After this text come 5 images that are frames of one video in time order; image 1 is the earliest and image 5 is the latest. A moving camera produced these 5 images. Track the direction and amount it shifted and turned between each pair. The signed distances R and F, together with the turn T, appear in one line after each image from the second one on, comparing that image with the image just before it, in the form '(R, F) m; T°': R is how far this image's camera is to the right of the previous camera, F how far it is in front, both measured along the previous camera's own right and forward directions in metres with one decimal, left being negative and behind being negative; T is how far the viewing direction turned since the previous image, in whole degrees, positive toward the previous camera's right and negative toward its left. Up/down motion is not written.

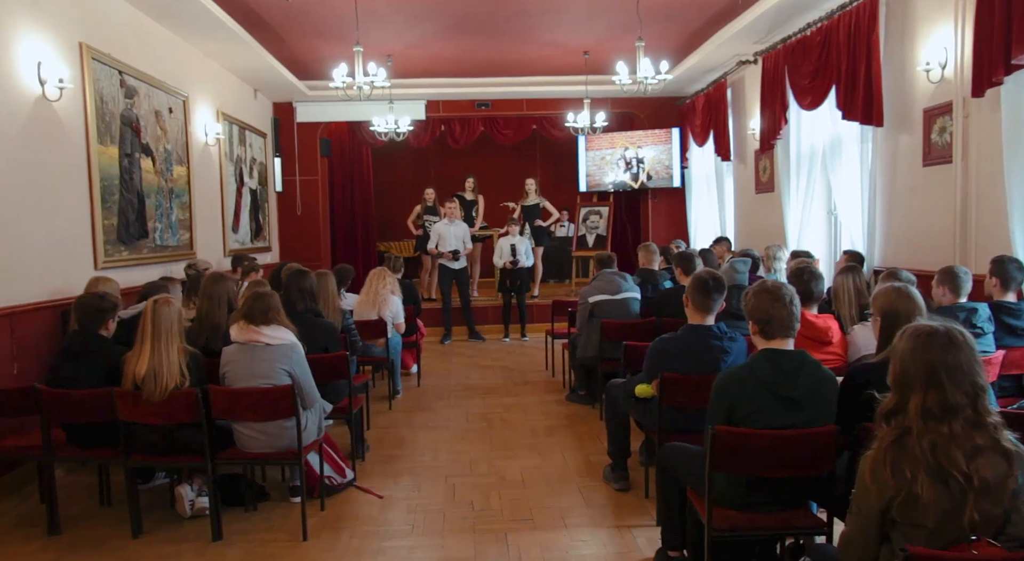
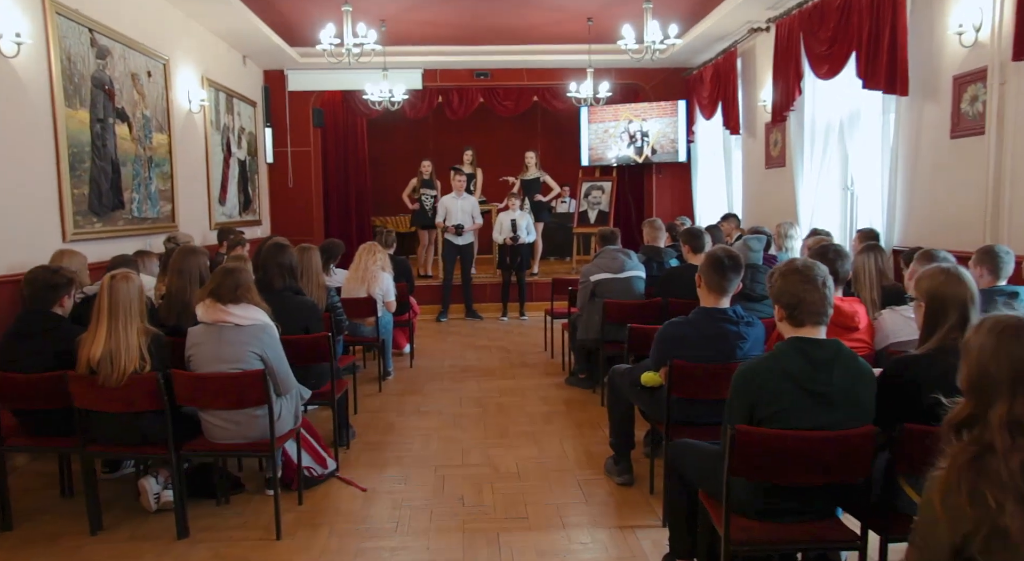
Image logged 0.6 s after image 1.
(0.0, +0.3) m; 0°
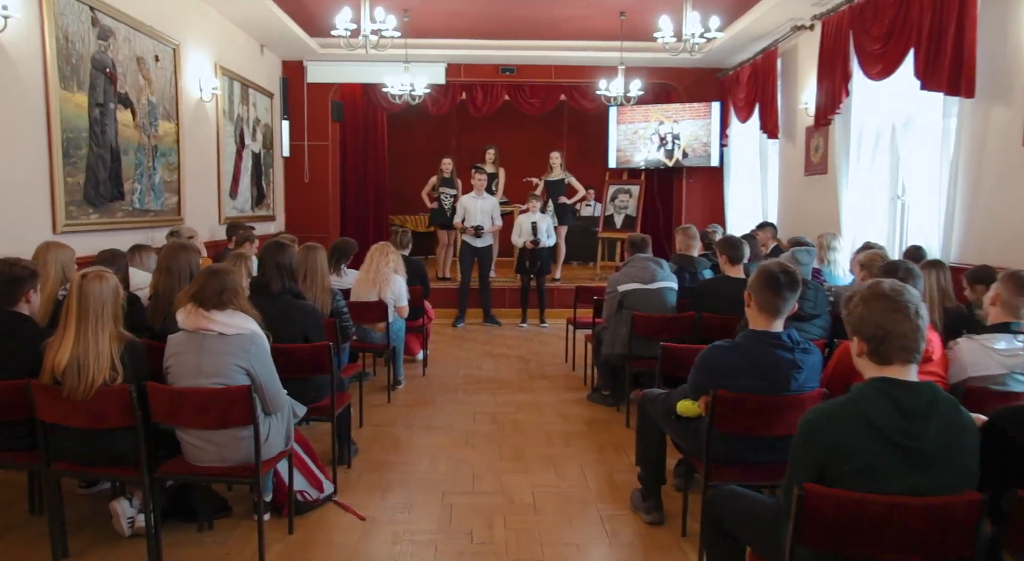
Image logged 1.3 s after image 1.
(0.0, +0.4) m; -2°
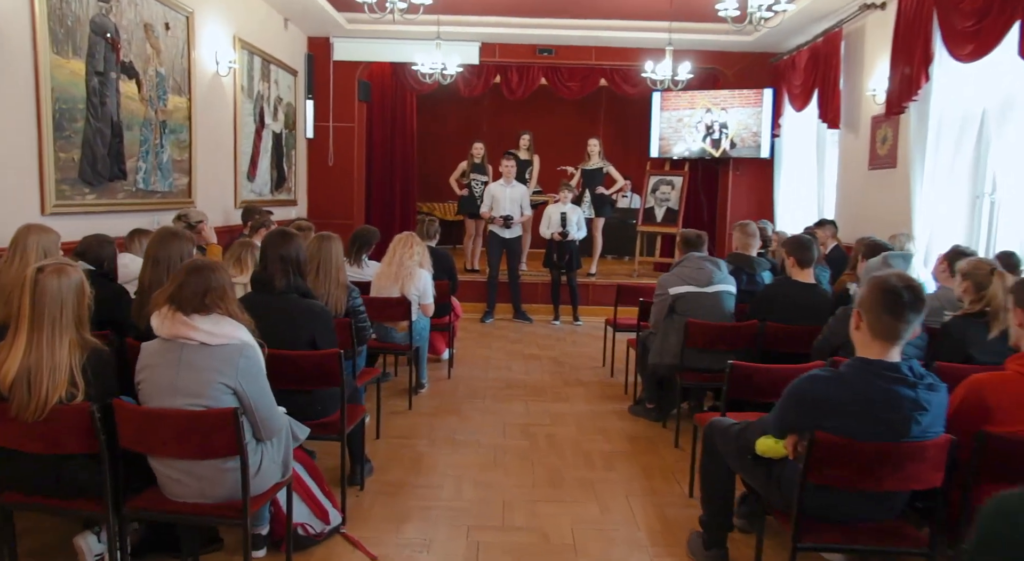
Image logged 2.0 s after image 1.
(-0.1, +0.5) m; -2°
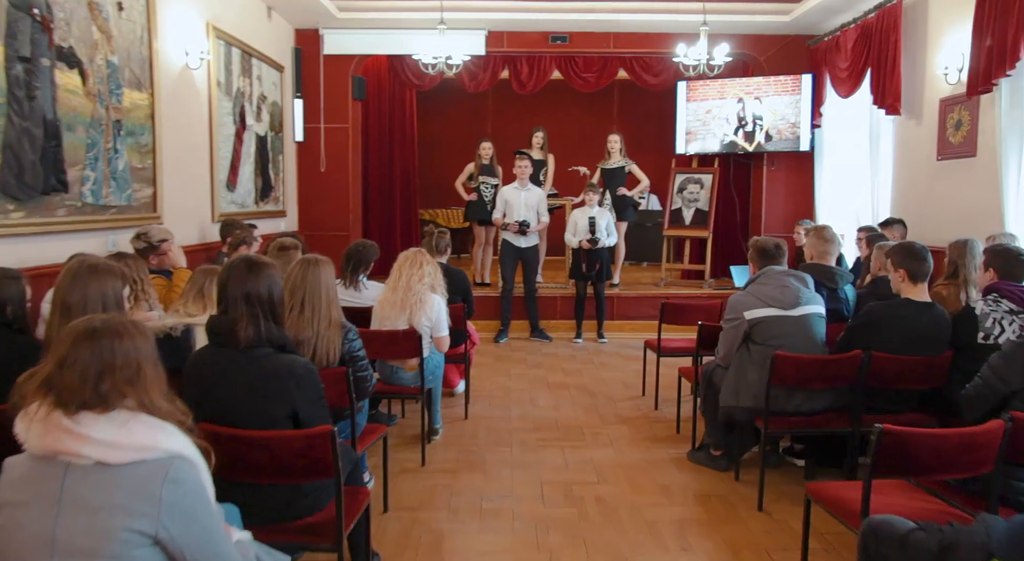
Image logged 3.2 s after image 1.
(-0.2, +0.9) m; 0°
